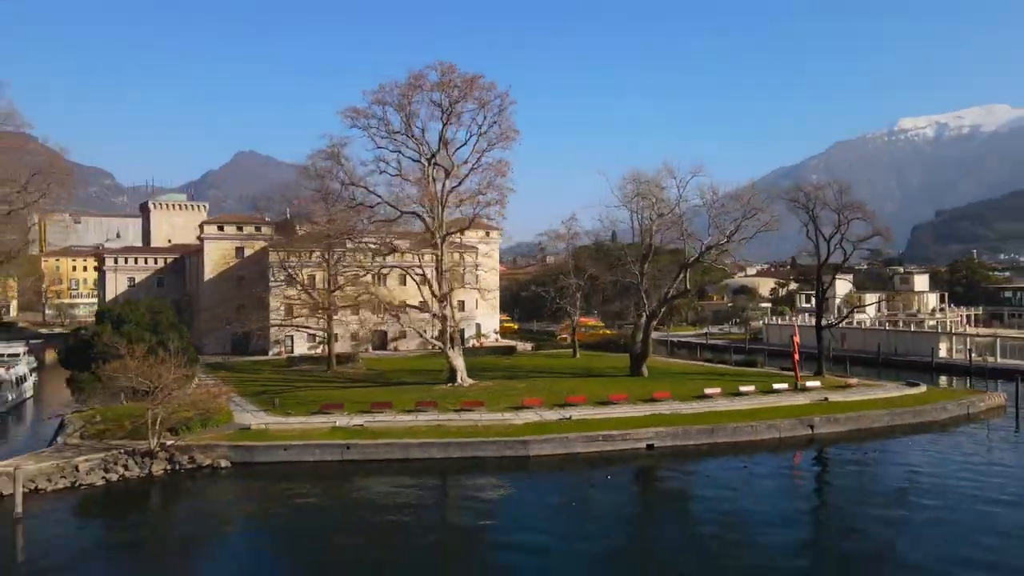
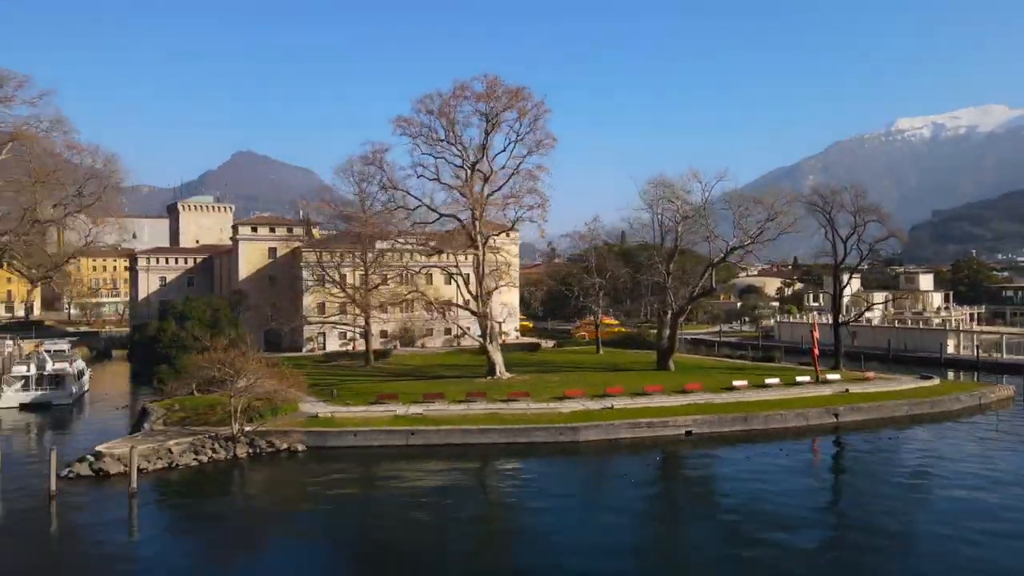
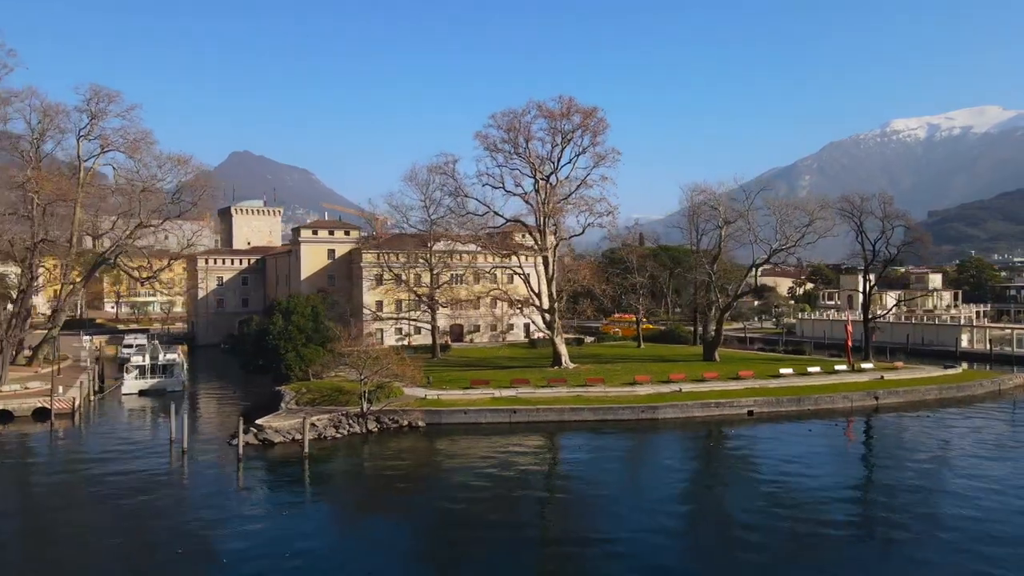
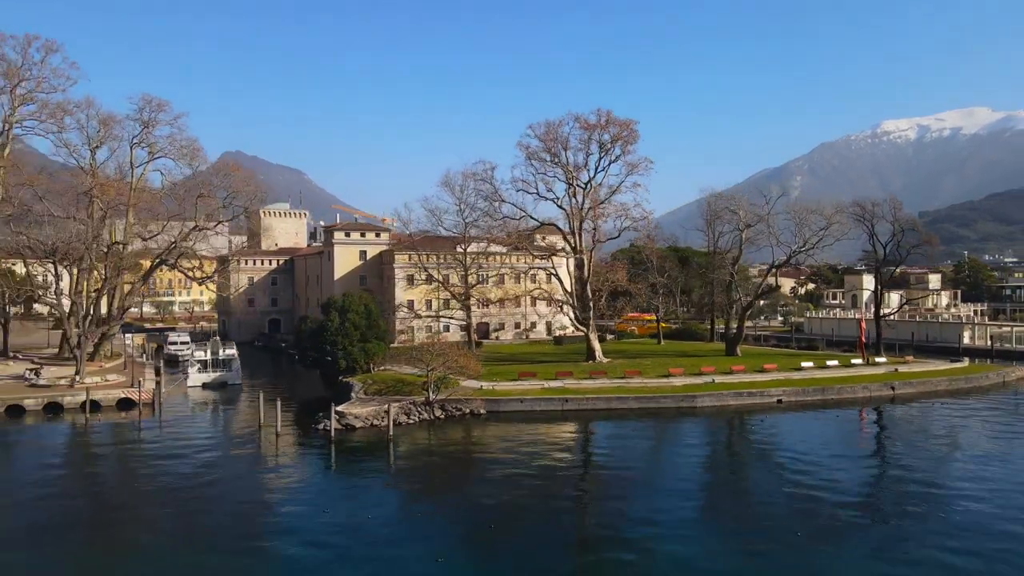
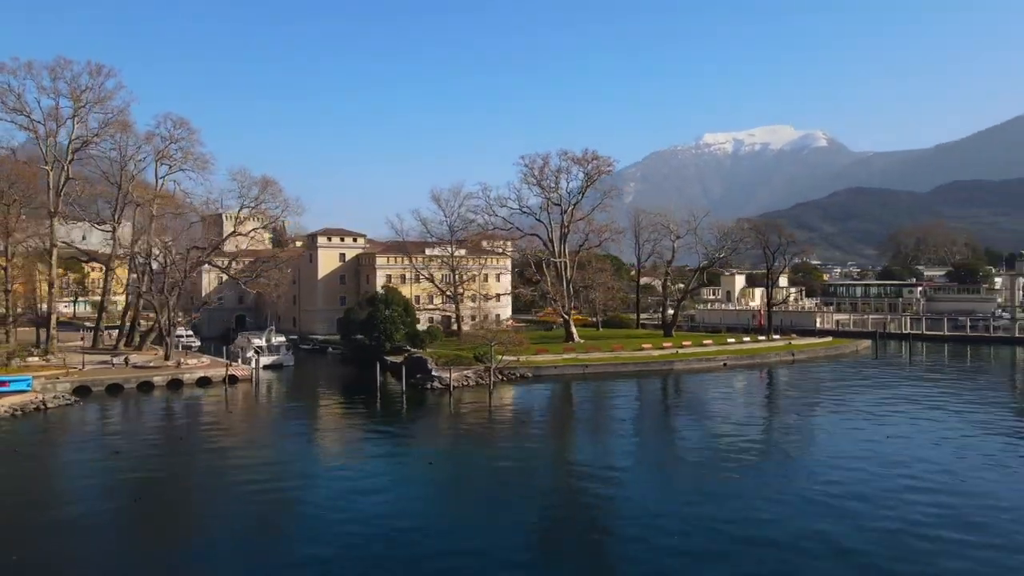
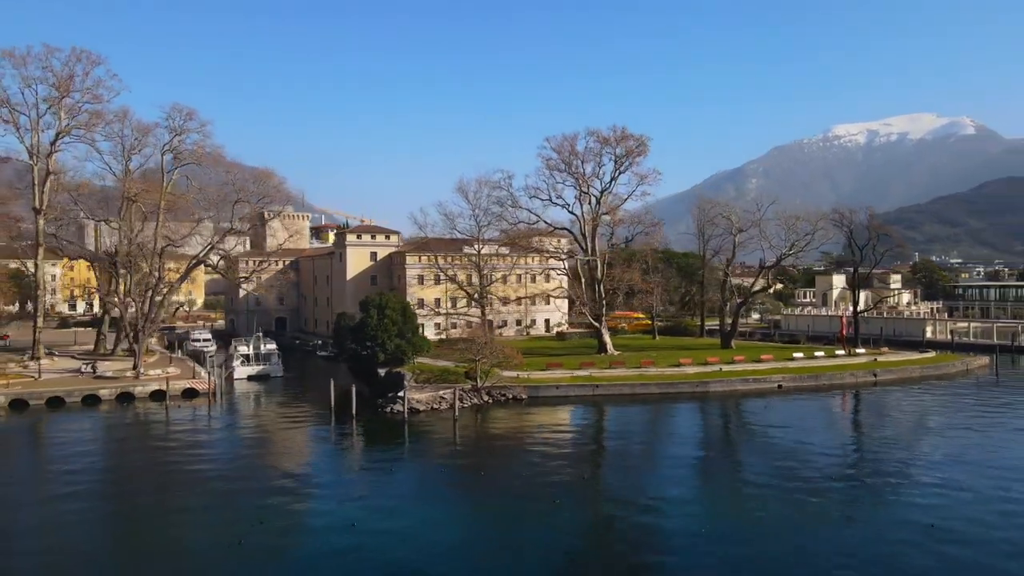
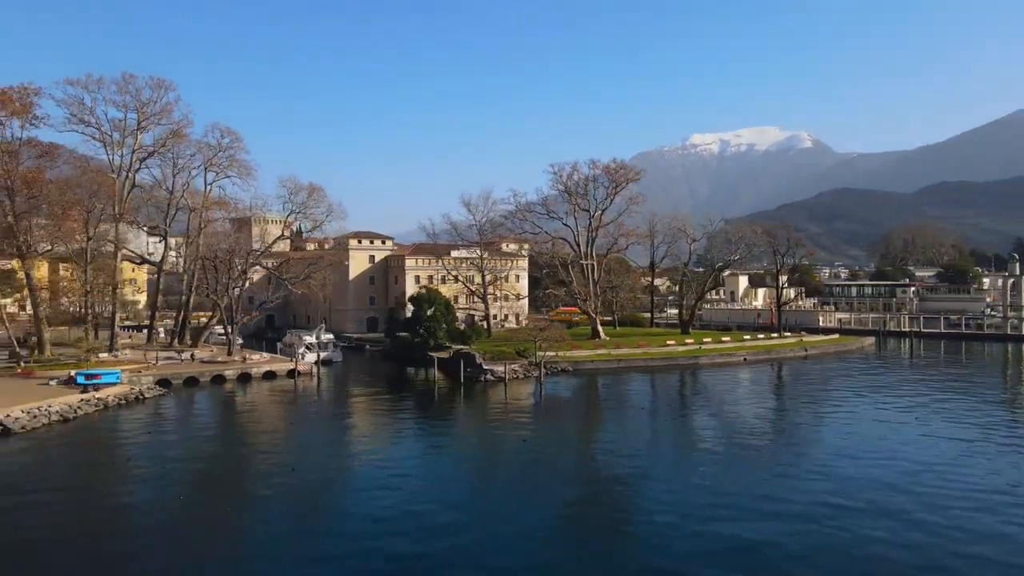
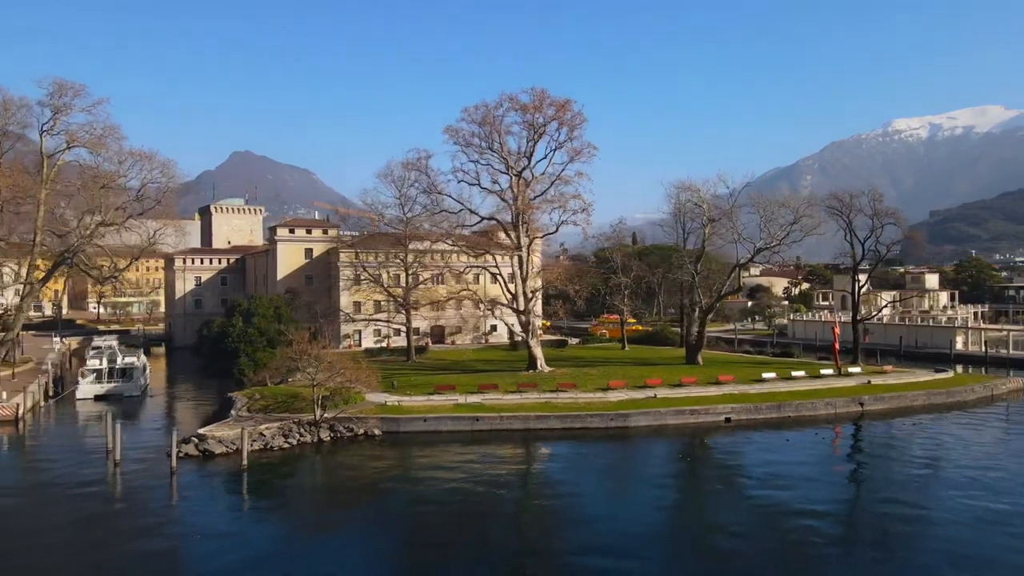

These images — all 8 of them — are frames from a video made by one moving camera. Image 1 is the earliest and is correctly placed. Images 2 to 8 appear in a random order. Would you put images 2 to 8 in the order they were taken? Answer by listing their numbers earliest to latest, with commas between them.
2, 8, 3, 4, 6, 5, 7
